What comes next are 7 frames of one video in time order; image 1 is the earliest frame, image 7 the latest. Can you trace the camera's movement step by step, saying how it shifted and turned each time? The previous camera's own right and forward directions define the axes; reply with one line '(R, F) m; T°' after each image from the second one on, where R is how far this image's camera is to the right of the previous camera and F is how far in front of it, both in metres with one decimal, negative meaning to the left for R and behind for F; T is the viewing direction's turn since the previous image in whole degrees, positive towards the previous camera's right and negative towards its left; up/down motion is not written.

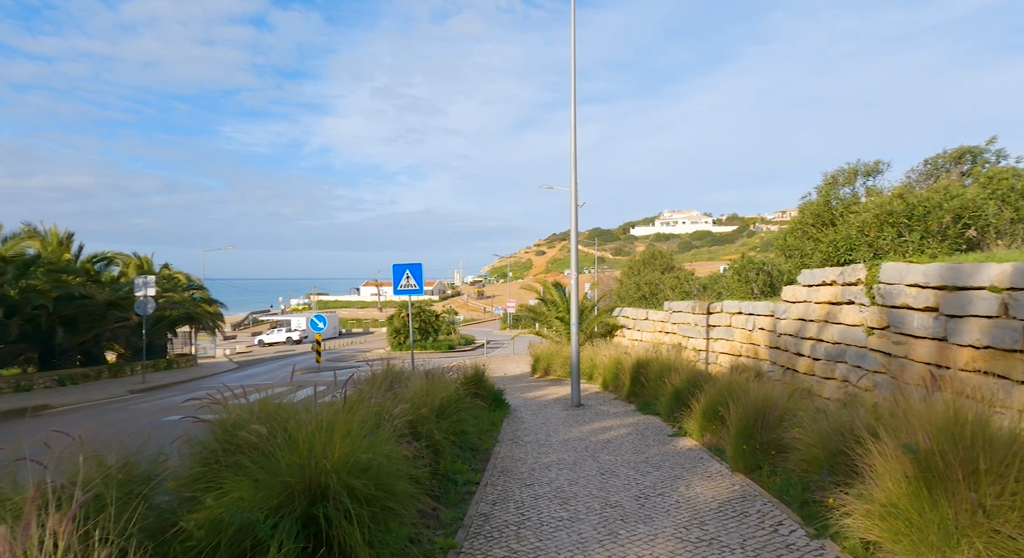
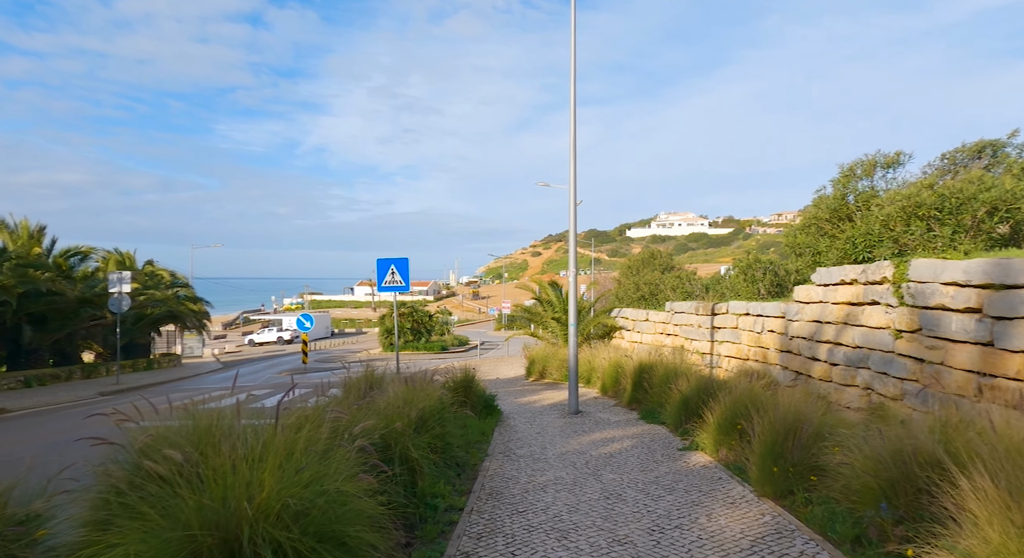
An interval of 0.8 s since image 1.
(0.0, +0.8) m; 0°
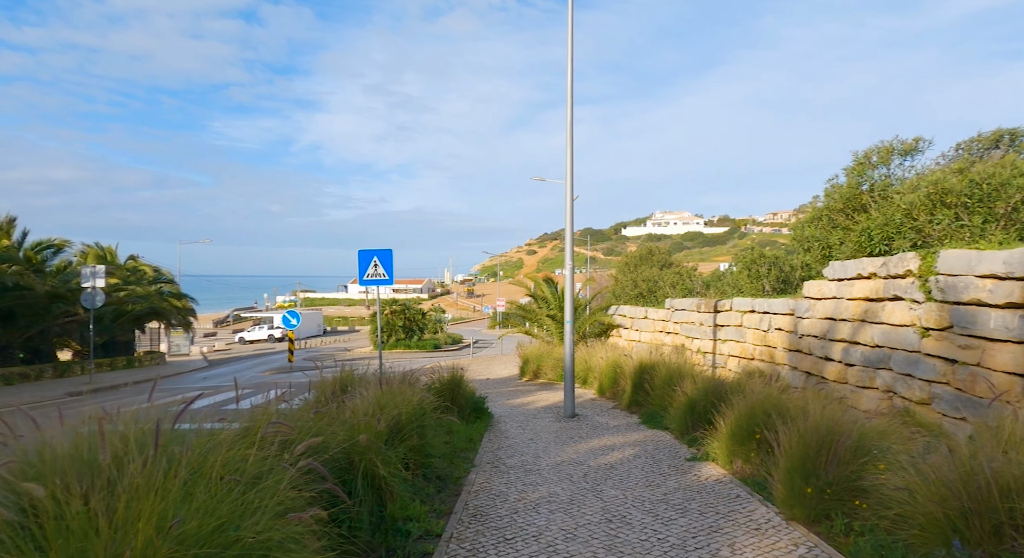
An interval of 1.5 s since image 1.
(0.0, +0.7) m; 0°
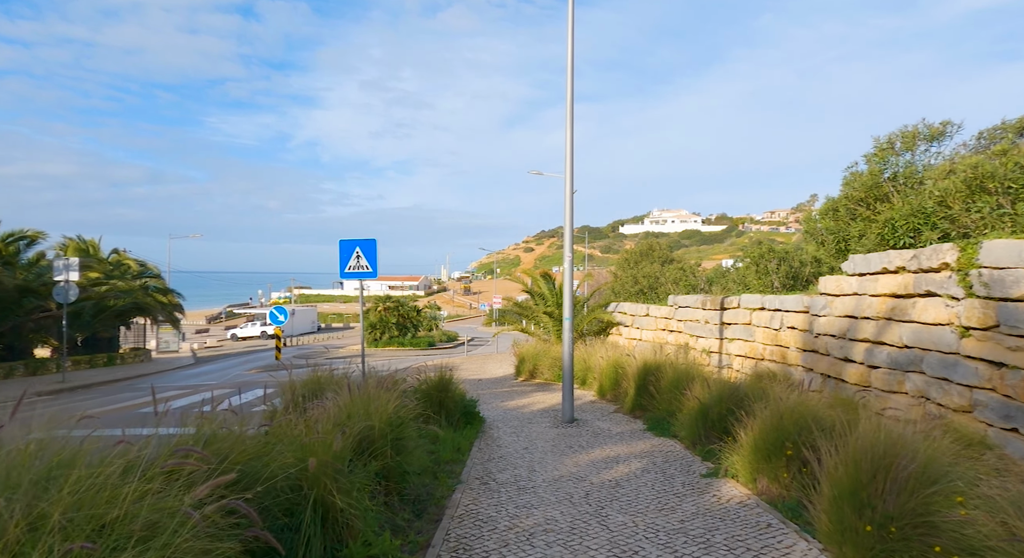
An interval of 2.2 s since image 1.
(0.0, +0.8) m; 0°
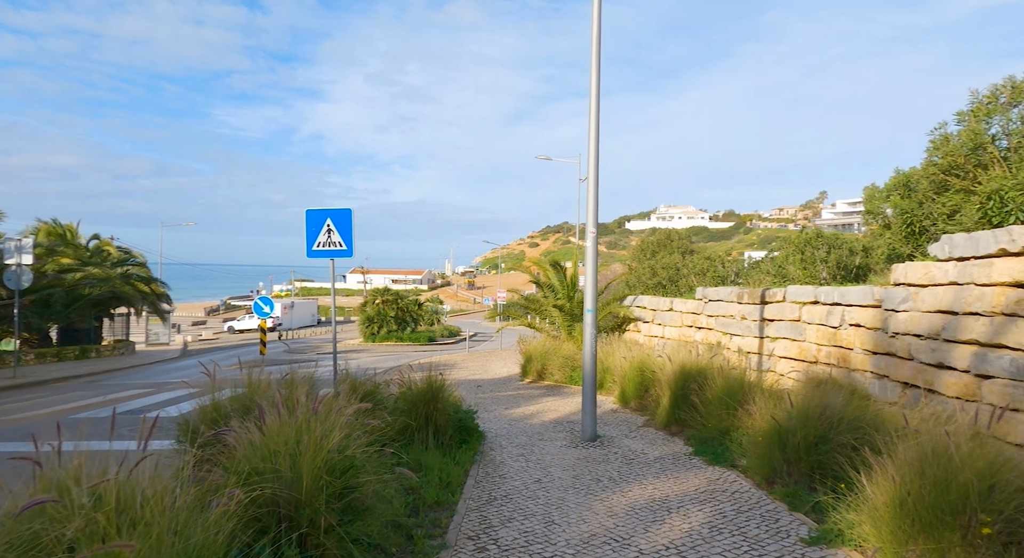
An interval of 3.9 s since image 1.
(0.0, +1.8) m; 0°
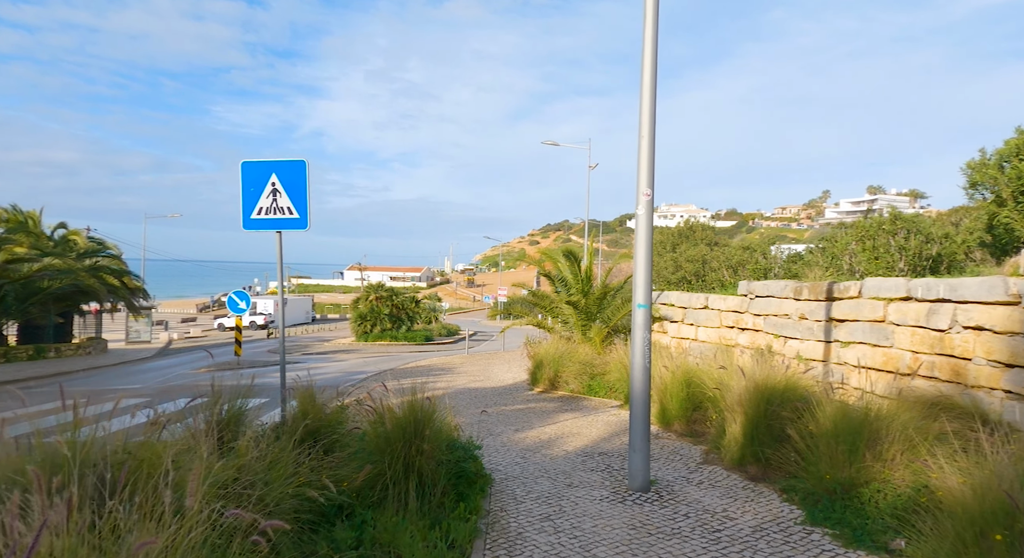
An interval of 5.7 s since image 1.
(-0.2, +2.1) m; 0°
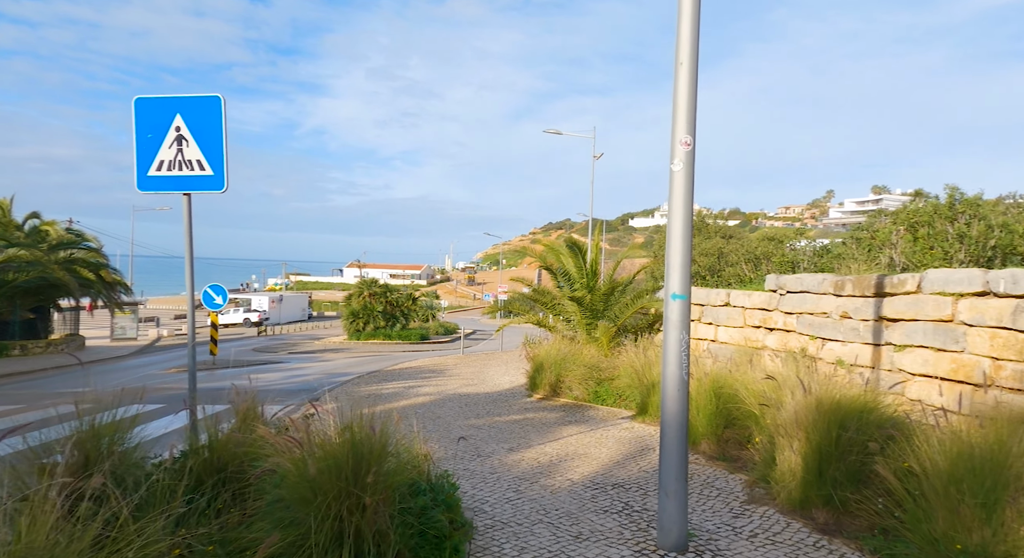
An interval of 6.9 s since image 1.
(+0.1, +1.3) m; 0°
